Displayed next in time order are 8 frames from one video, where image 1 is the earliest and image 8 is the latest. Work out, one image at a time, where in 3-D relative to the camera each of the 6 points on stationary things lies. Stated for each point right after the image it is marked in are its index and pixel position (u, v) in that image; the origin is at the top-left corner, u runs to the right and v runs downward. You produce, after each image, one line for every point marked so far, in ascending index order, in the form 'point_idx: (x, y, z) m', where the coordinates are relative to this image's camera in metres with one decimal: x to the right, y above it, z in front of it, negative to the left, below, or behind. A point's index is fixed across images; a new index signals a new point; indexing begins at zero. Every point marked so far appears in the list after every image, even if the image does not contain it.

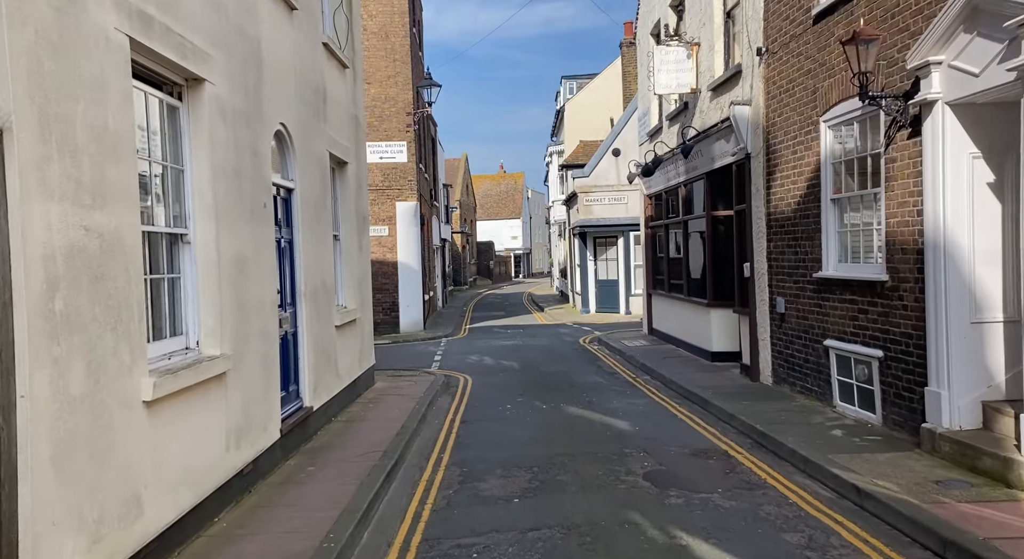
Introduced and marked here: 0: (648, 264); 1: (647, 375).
0: (+3.2, +0.4, +18.7) m
1: (+2.2, -1.6, +13.3) m
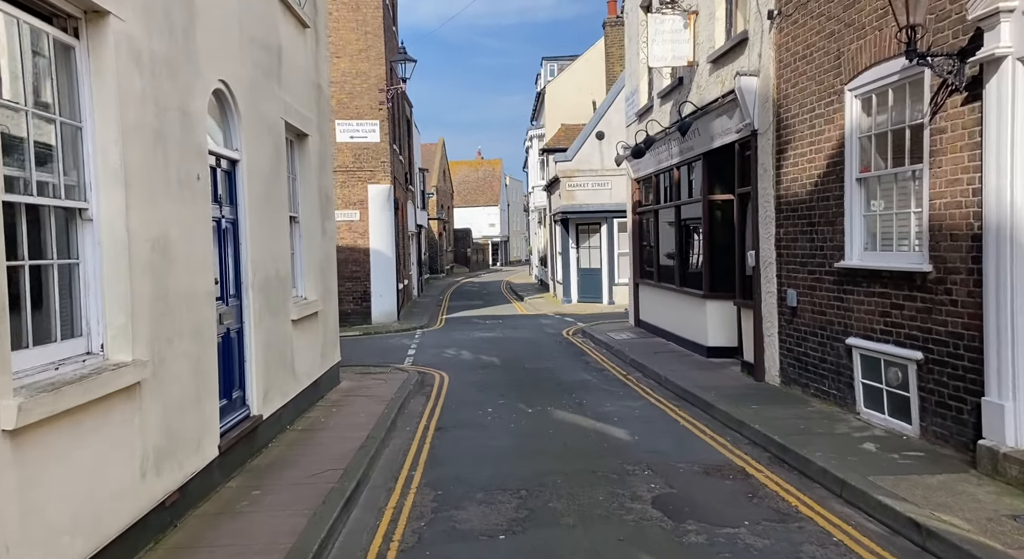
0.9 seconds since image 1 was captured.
0: (+2.7, +0.6, +17.7) m
1: (+1.9, -1.4, +12.2) m
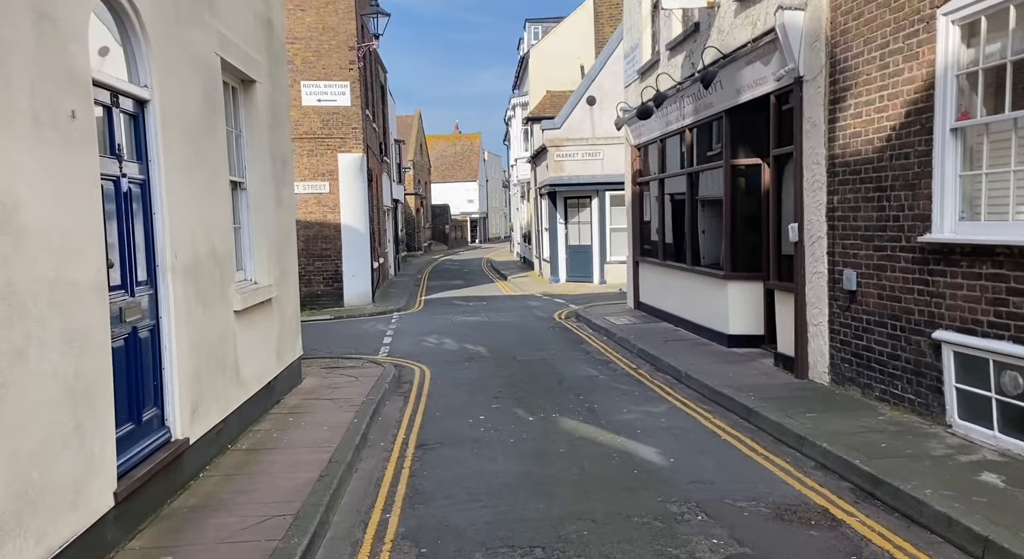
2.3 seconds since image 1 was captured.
0: (+2.5, +1.1, +16.0) m
1: (+1.8, -1.1, +10.6) m
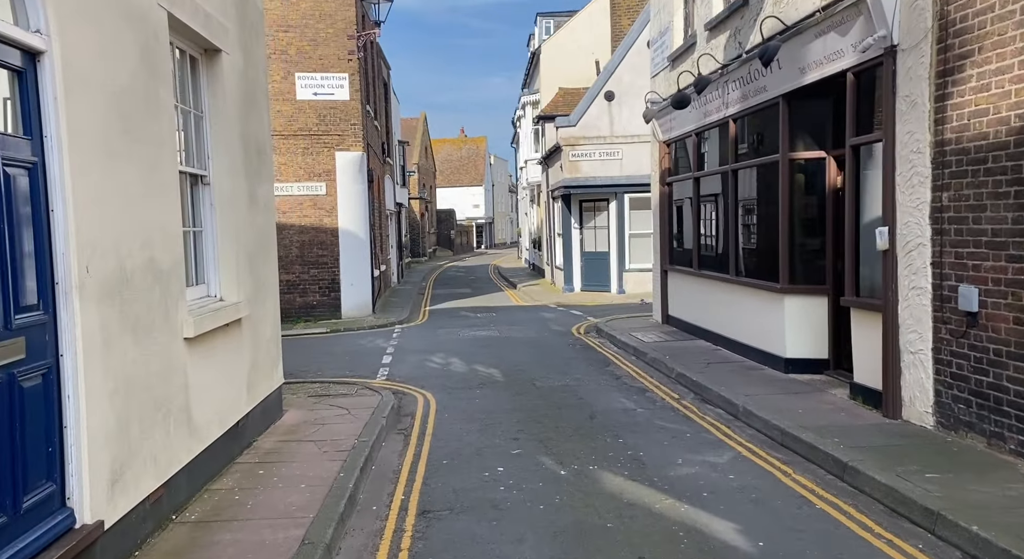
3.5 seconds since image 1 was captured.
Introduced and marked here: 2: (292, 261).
0: (+2.7, +0.9, +14.4) m
1: (+2.0, -1.3, +9.0) m
2: (-4.8, +0.4, +17.5) m
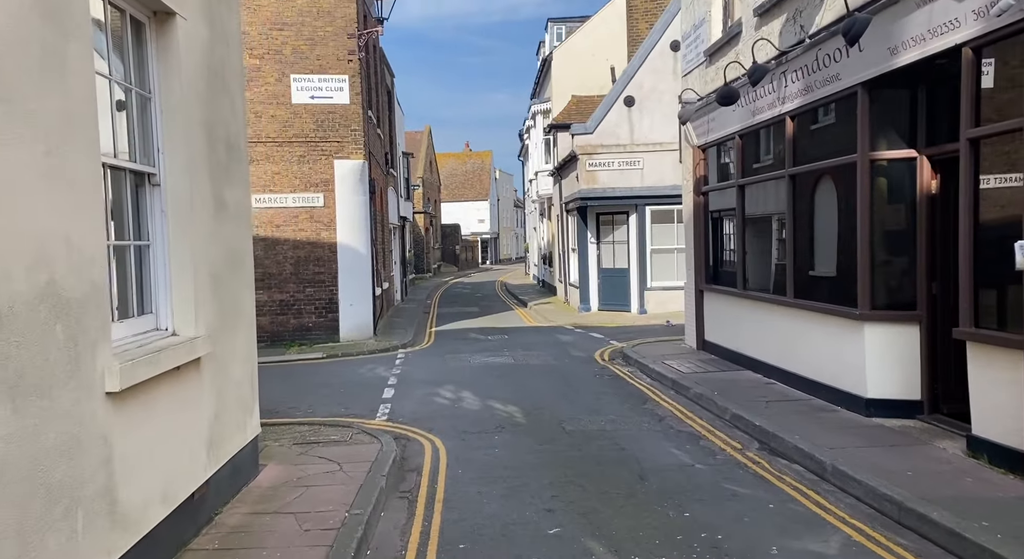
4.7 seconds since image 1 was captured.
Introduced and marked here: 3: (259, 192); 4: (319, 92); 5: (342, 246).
0: (+3.0, +0.5, +12.9) m
1: (+2.3, -1.5, +7.5) m
2: (-4.5, 0.0, +16.0) m
3: (-4.9, +1.7, +15.8) m
4: (-3.9, +3.7, +16.0) m
5: (-3.4, +0.7, +16.1) m
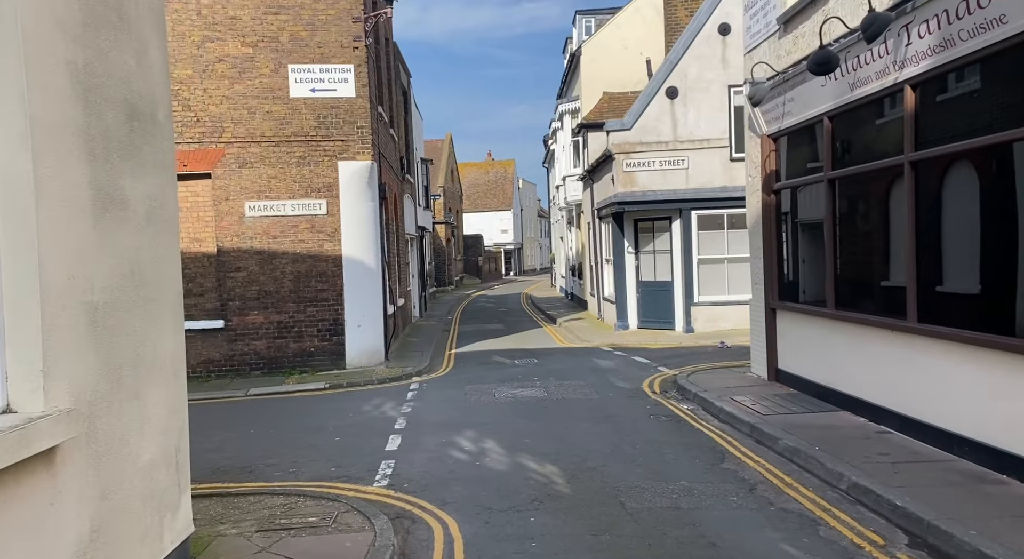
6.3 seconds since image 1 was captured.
0: (+3.4, +0.3, +10.7) m
1: (+2.6, -1.7, +5.2) m
2: (-4.0, -0.3, +14.0) m
3: (-4.4, +1.4, +13.9) m
4: (-3.4, +3.4, +14.0) m
5: (-2.9, +0.4, +14.1) m
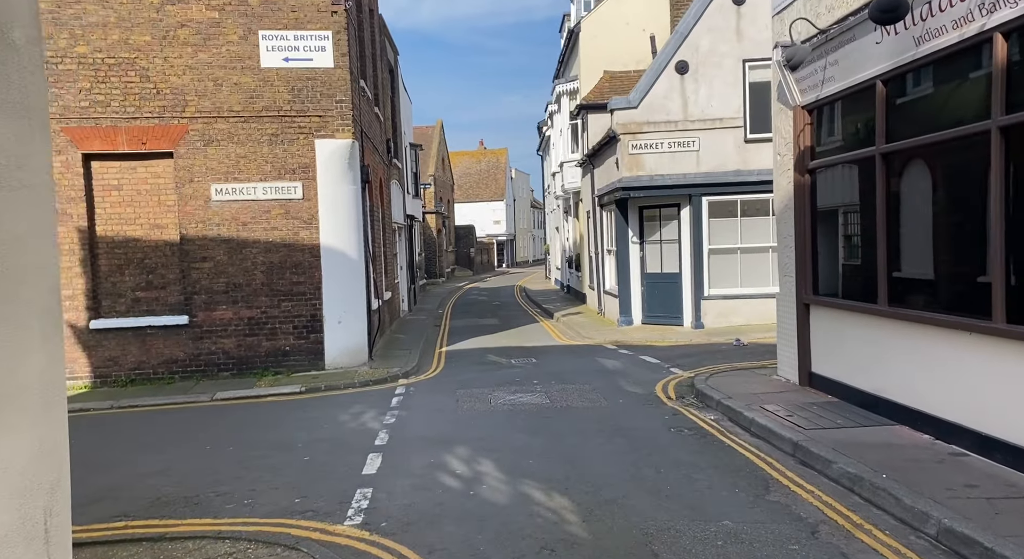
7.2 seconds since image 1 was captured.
0: (+3.4, +0.4, +9.4) m
1: (+2.6, -1.6, +3.9) m
2: (-4.0, -0.2, +12.6) m
3: (-4.5, +1.5, +12.5) m
4: (-3.4, +3.5, +12.6) m
5: (-2.9, +0.5, +12.7) m
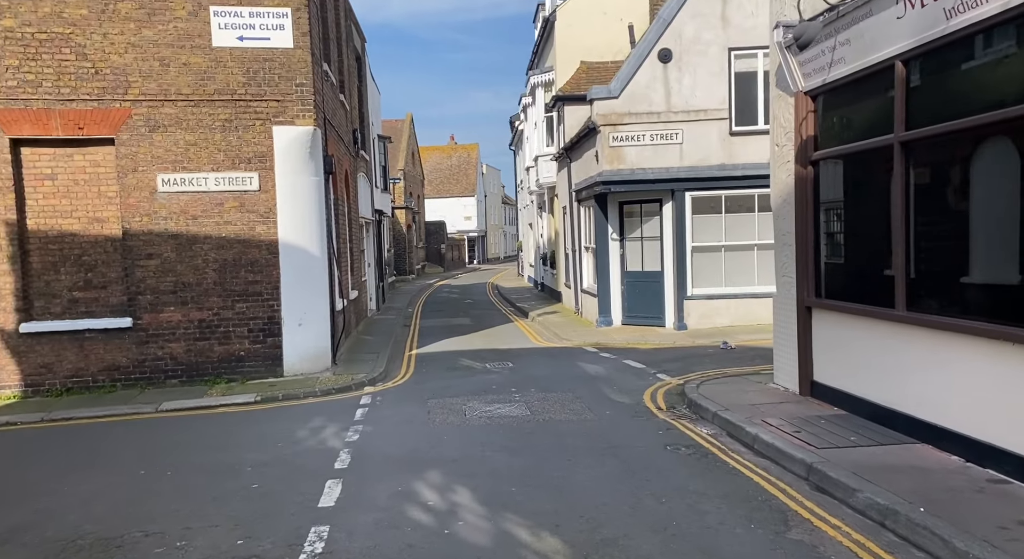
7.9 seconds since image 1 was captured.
0: (+3.2, +0.4, +8.6) m
1: (+2.6, -1.7, +3.1) m
2: (-4.4, -0.1, +11.6) m
3: (-4.8, +1.5, +11.4) m
4: (-3.8, +3.6, +11.6) m
5: (-3.3, +0.5, +11.7) m
